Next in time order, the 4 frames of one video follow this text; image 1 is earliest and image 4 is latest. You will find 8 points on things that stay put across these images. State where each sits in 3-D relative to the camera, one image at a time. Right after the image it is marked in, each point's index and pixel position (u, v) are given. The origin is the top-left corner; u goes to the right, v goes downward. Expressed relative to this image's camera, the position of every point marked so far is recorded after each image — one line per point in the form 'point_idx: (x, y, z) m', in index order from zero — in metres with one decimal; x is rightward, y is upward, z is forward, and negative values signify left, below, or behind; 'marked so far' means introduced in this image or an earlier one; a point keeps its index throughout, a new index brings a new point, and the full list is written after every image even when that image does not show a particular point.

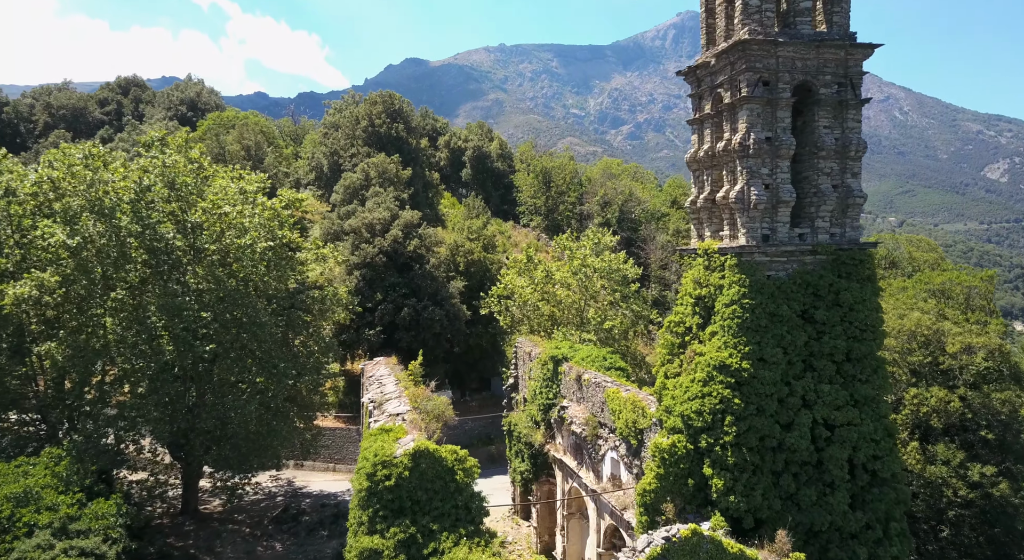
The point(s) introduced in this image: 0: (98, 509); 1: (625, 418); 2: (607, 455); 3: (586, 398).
0: (-10.9, -6.0, +19.1) m
1: (+2.3, -2.8, +14.7) m
2: (+2.1, -3.8, +16.0) m
3: (+1.8, -2.9, +17.4) m
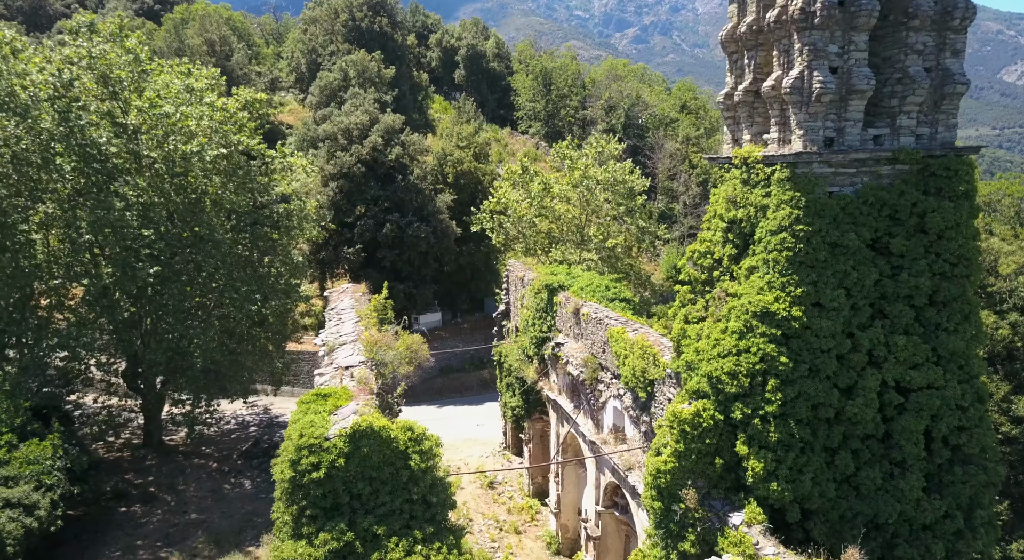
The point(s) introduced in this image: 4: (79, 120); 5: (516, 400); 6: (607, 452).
0: (-11.1, -4.0, +16.9) m
1: (+2.0, -1.4, +12.1) m
2: (+1.8, -2.3, +13.5) m
3: (+1.5, -1.1, +14.8) m
4: (-11.1, +4.1, +18.7) m
5: (+0.1, -3.1, +18.9) m
6: (+1.7, -3.1, +13.1) m
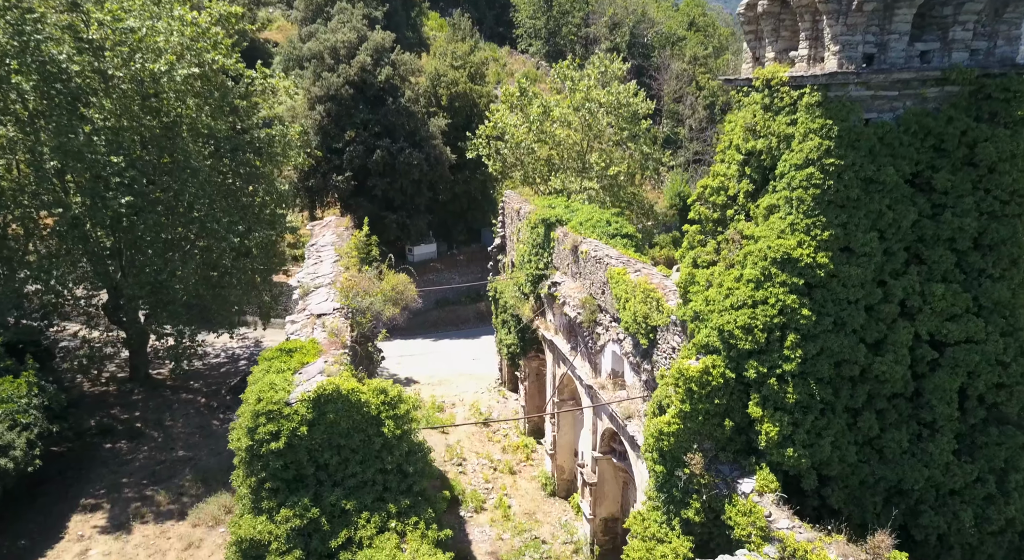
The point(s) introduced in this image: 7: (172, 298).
0: (-11.3, -2.5, +16.2) m
1: (+1.9, -0.5, +11.2) m
2: (+1.7, -1.2, +12.6) m
3: (+1.3, +0.1, +13.8) m
4: (-11.3, +5.7, +17.2) m
5: (0.0, -1.5, +18.1) m
6: (+1.6, -2.0, +12.3) m
7: (-9.3, -0.5, +19.9) m
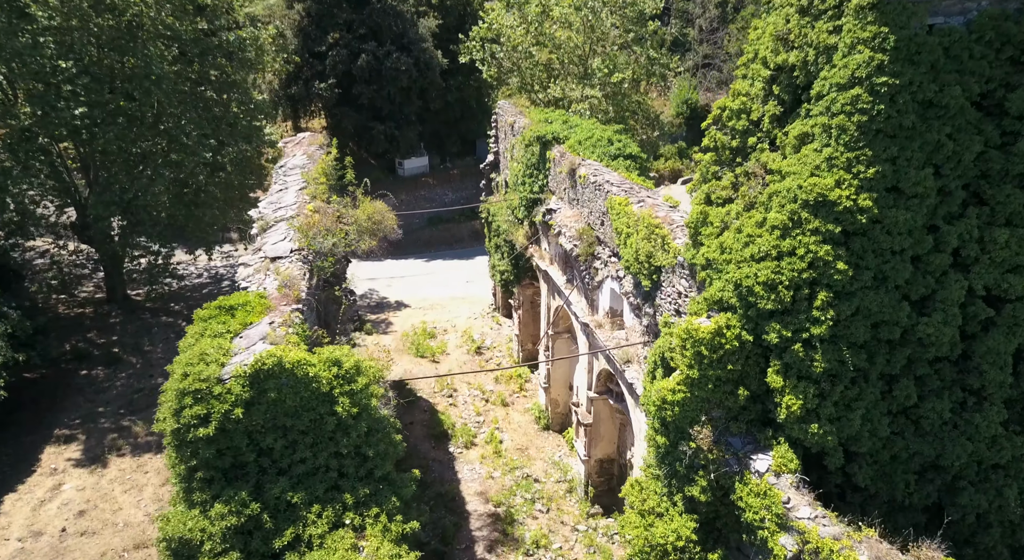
0: (-11.4, -1.0, +15.2) m
1: (+1.7, +0.5, +9.9) m
2: (+1.5, -0.1, +11.4) m
3: (+1.2, +1.4, +12.5) m
4: (-11.4, +7.4, +15.1) m
5: (-0.2, +0.4, +16.9) m
6: (+1.4, -0.9, +11.3) m
7: (-9.5, +1.5, +18.7) m
